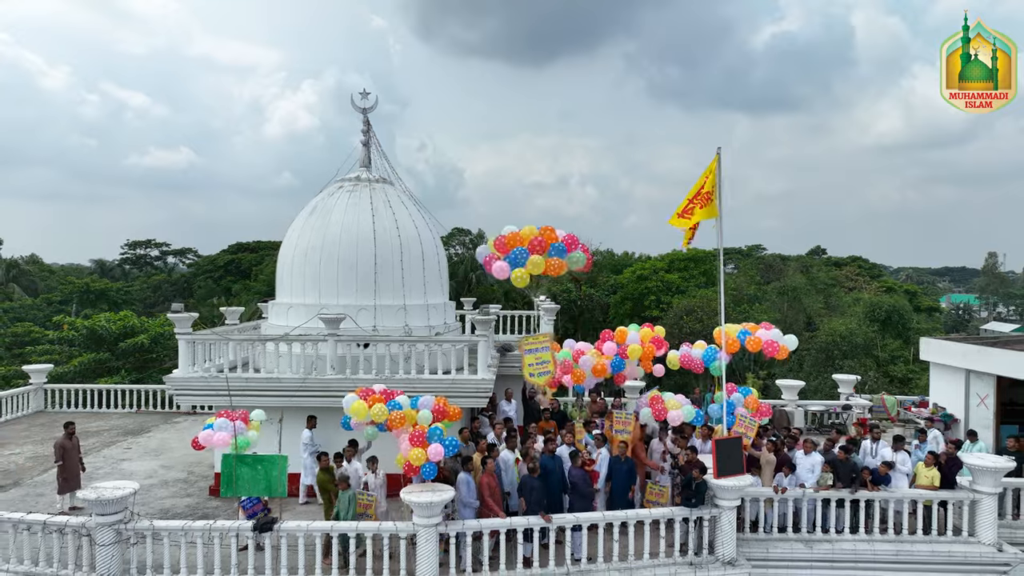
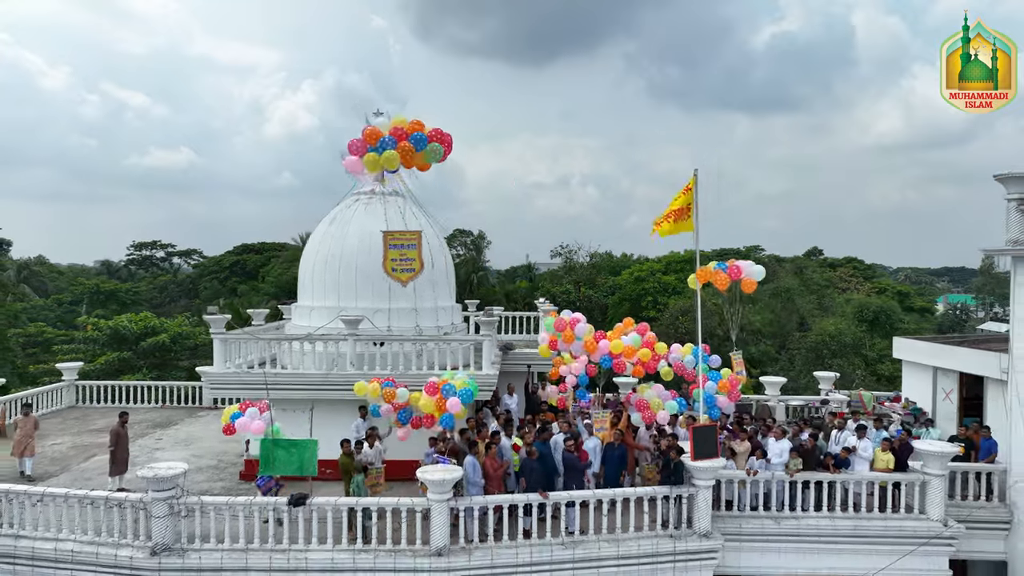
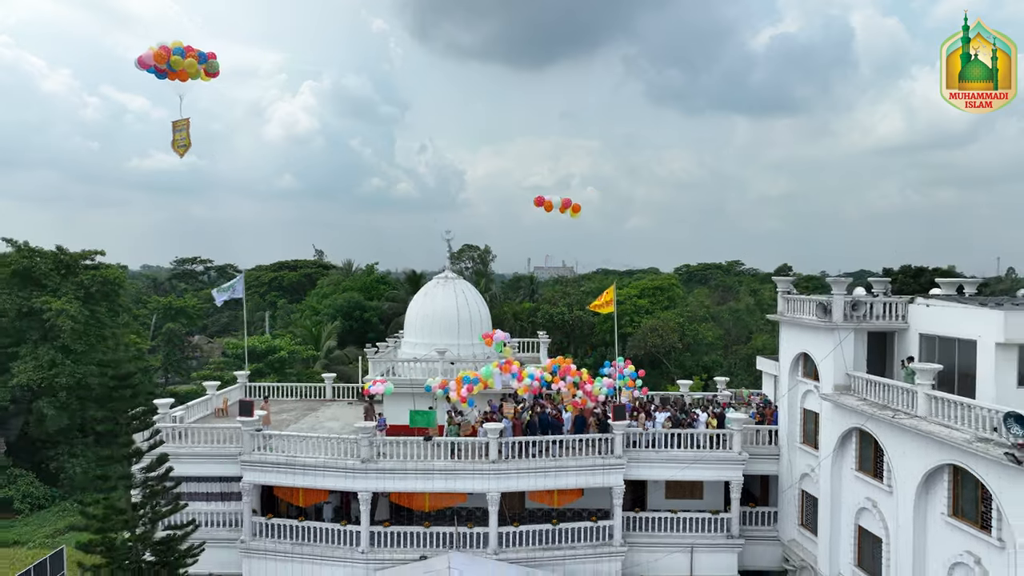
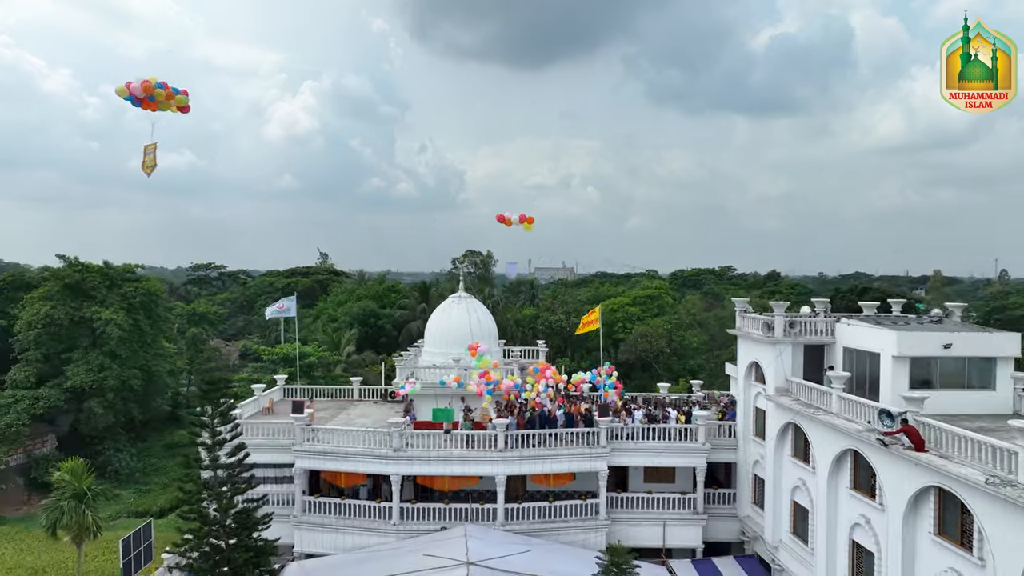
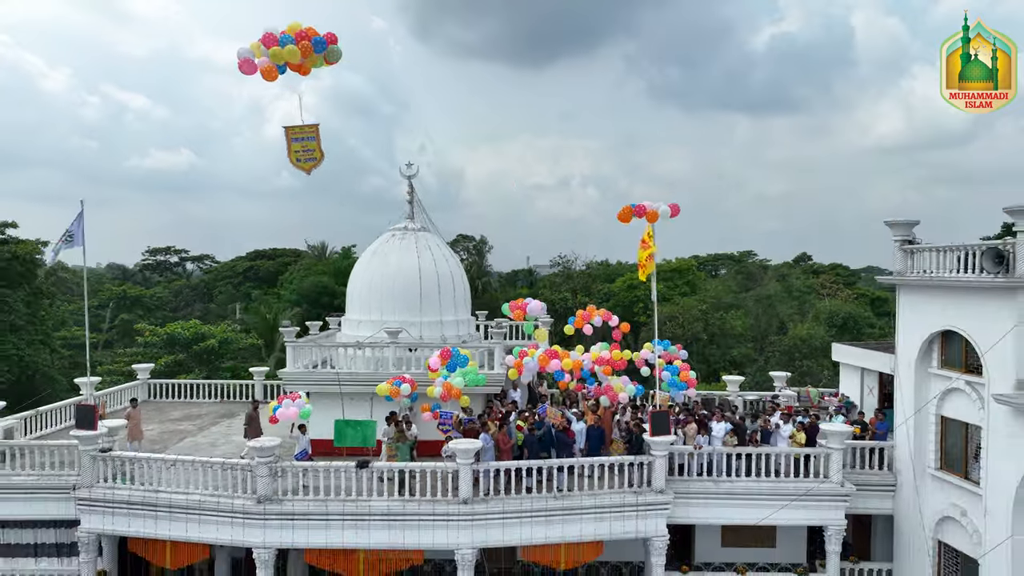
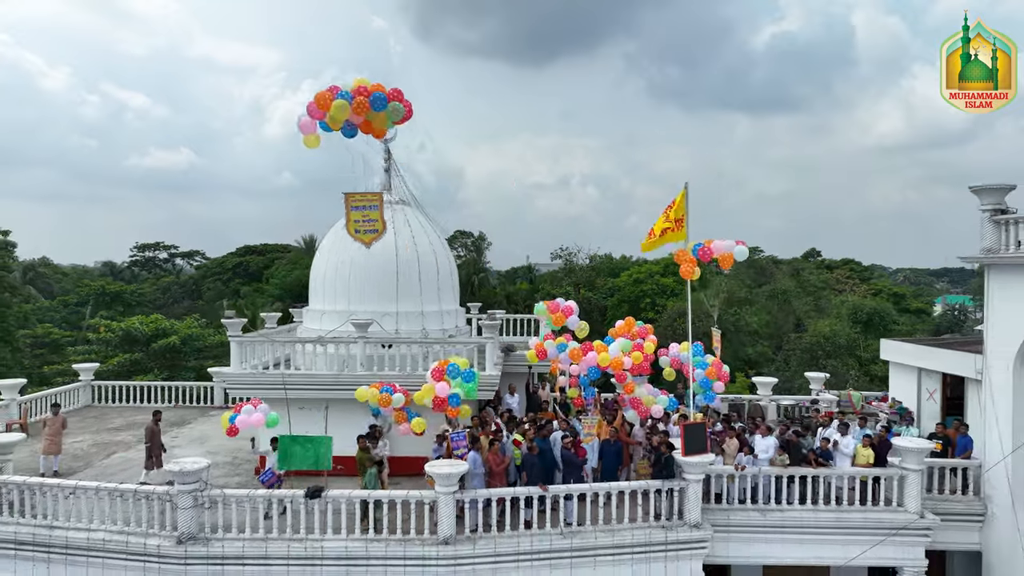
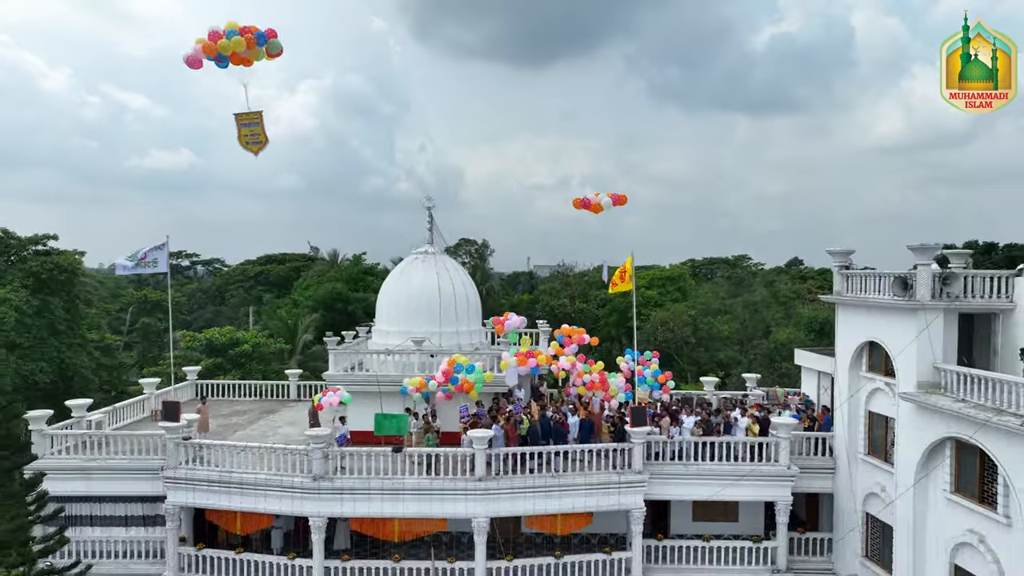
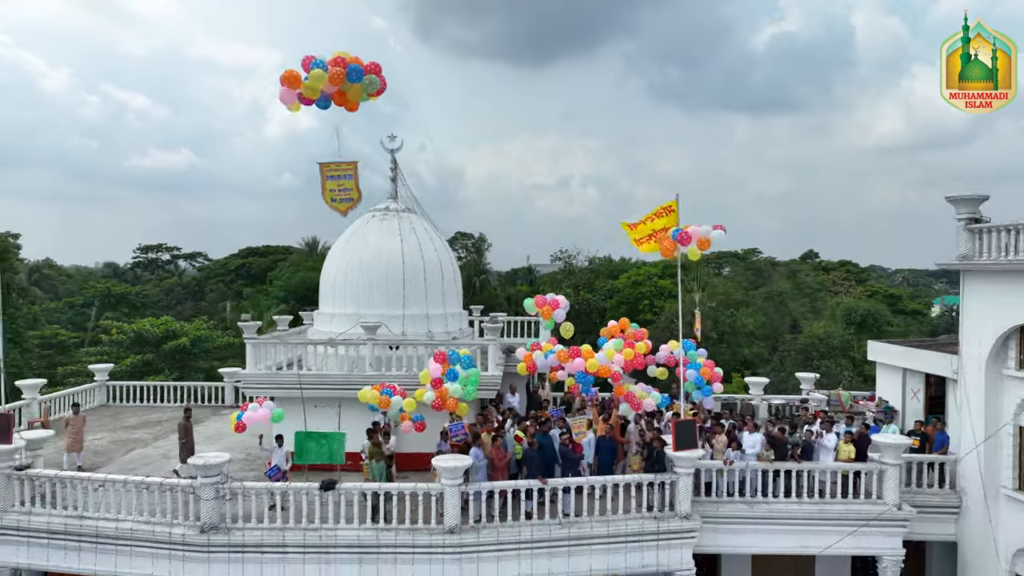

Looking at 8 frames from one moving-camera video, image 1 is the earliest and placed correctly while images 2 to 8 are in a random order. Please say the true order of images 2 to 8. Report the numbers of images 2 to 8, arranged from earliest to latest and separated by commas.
2, 6, 8, 5, 7, 3, 4
